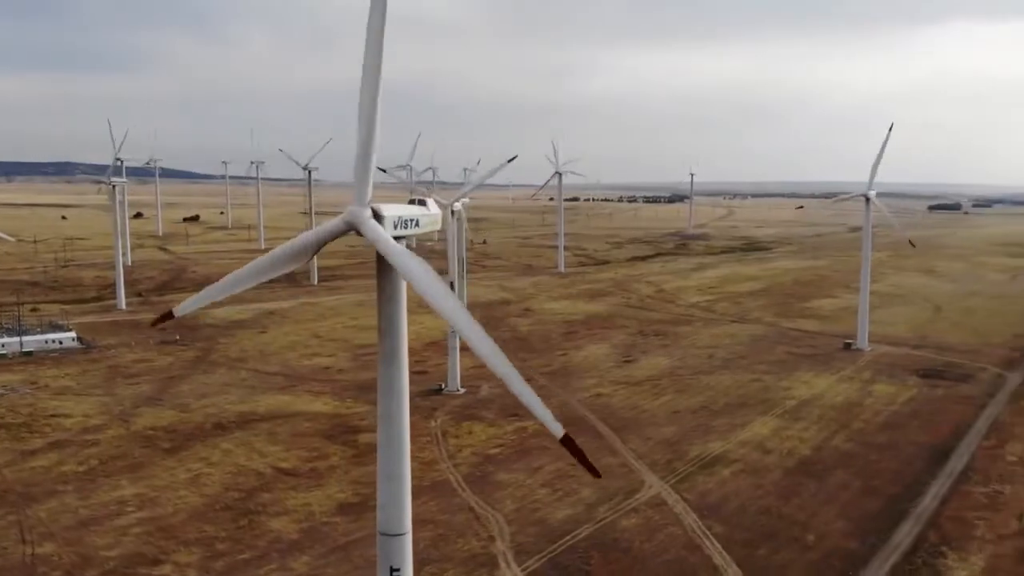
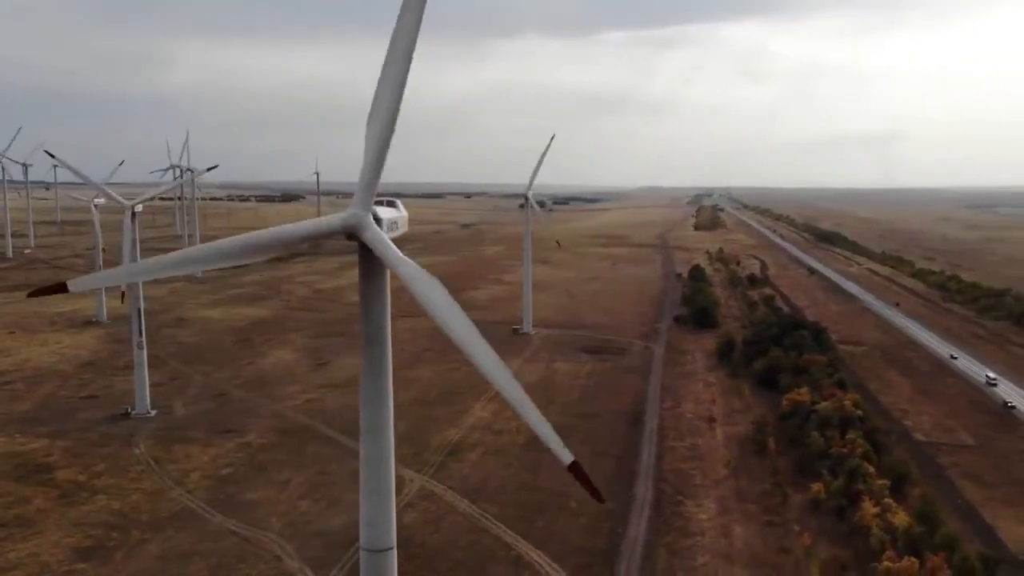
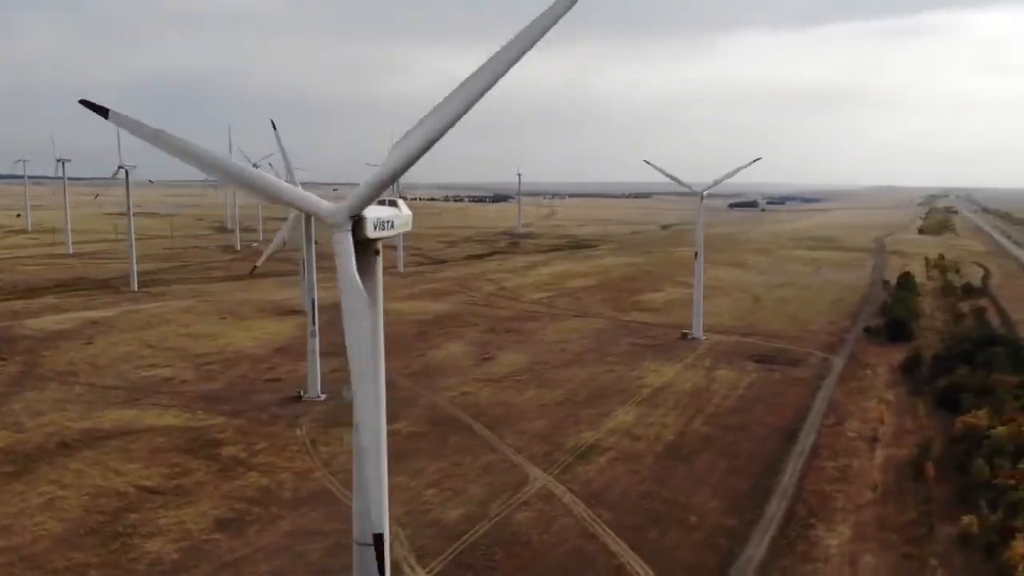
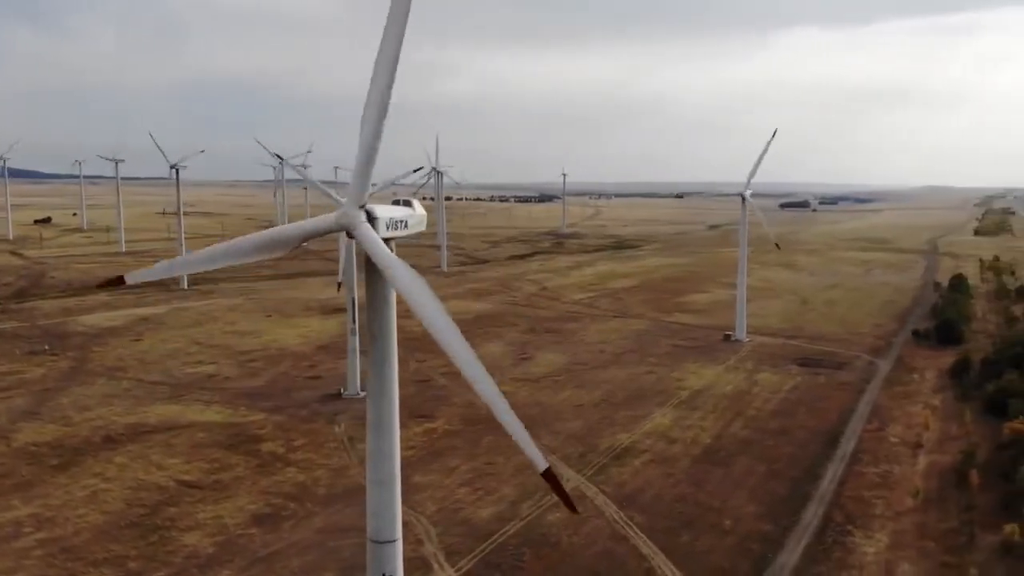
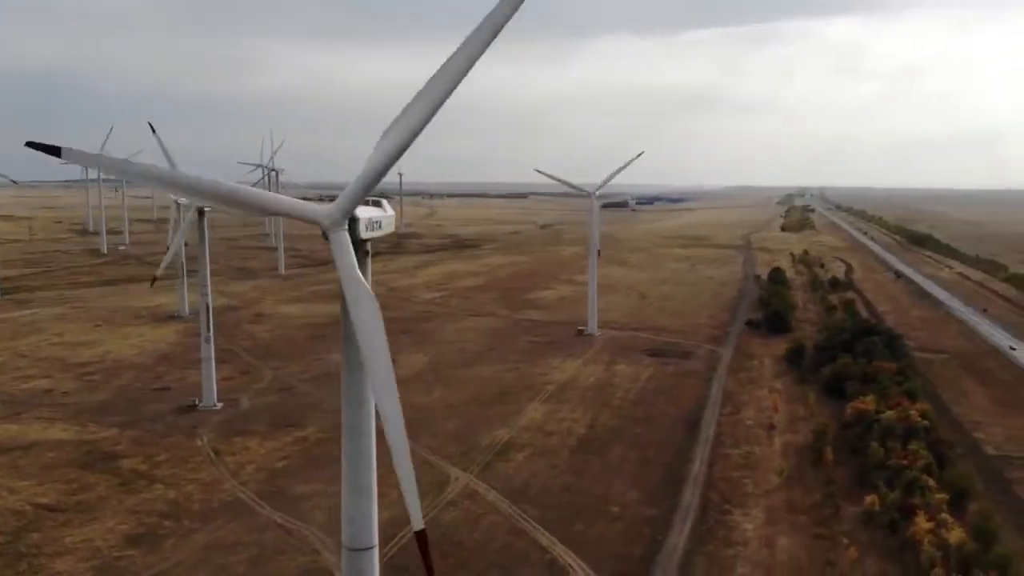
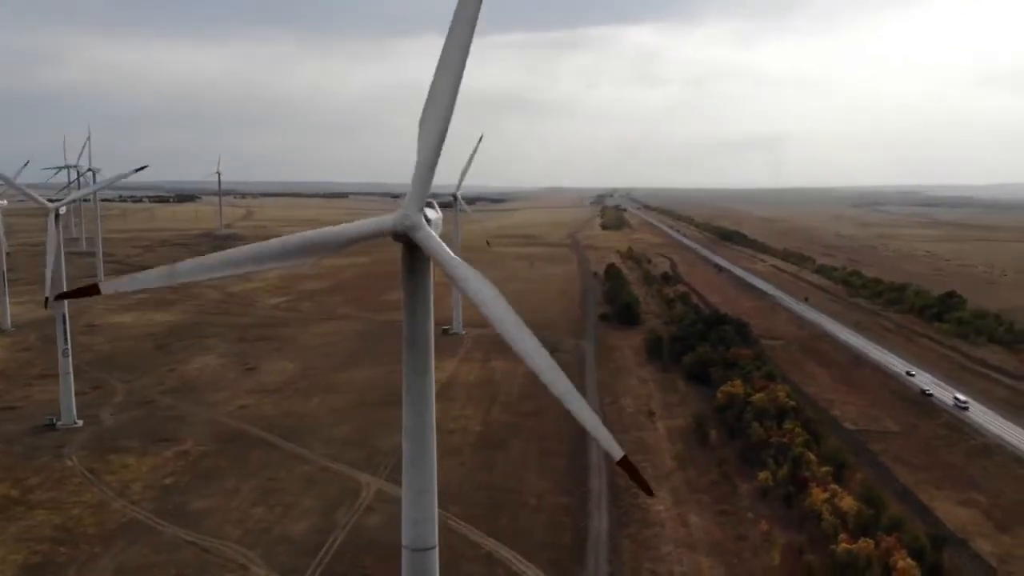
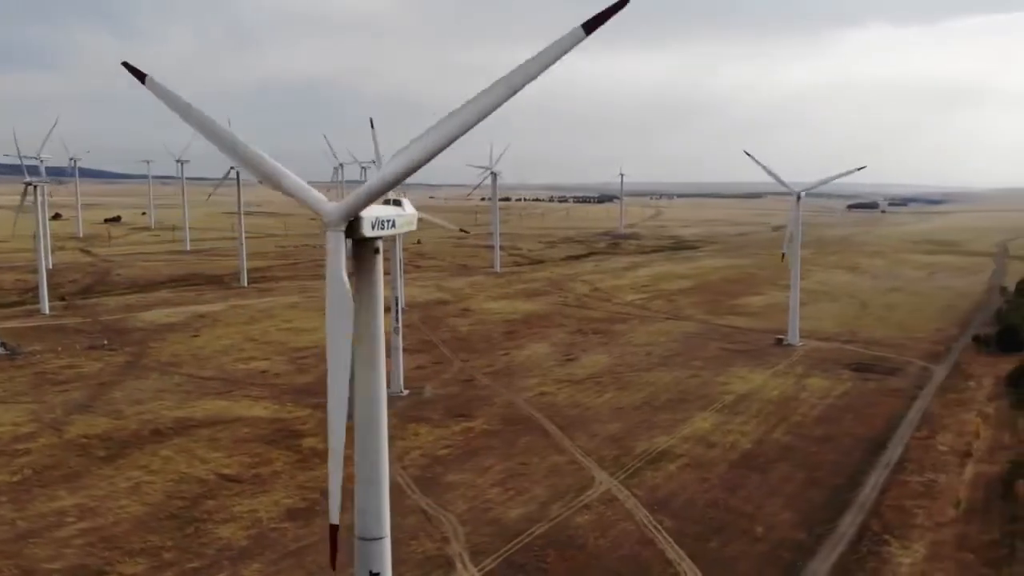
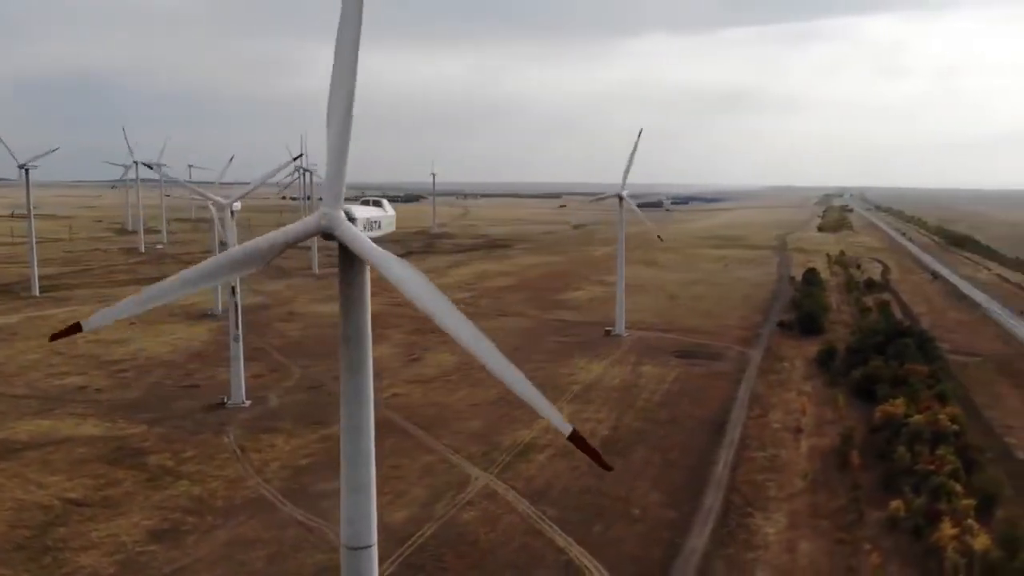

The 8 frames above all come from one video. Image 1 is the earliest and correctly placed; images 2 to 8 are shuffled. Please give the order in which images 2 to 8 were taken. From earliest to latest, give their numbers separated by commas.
7, 4, 3, 8, 5, 2, 6
